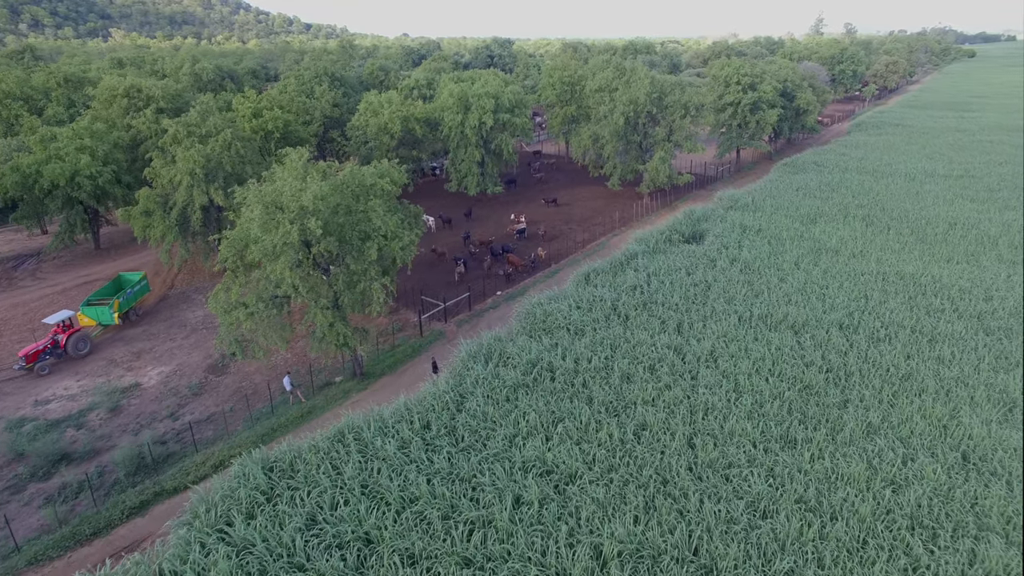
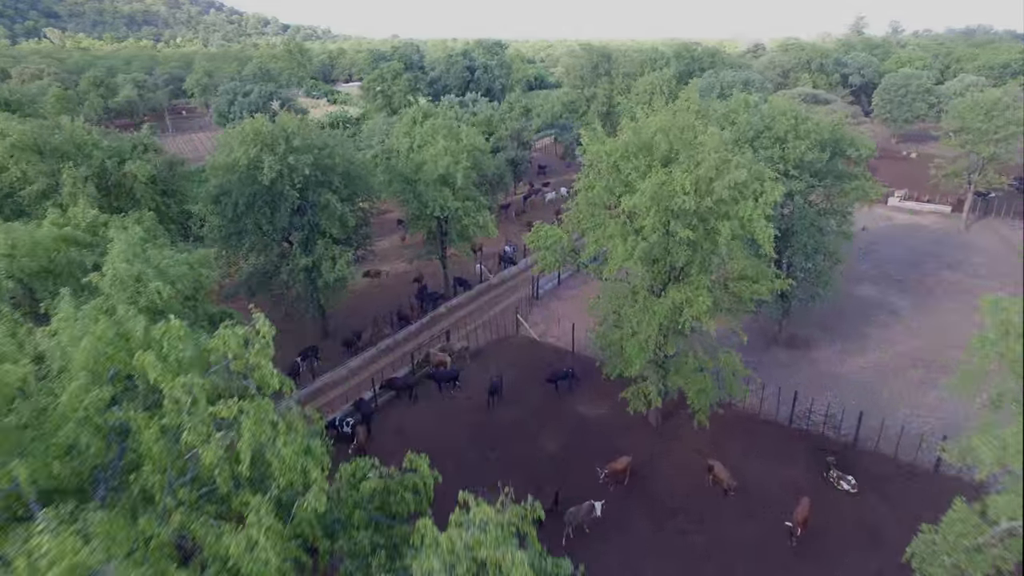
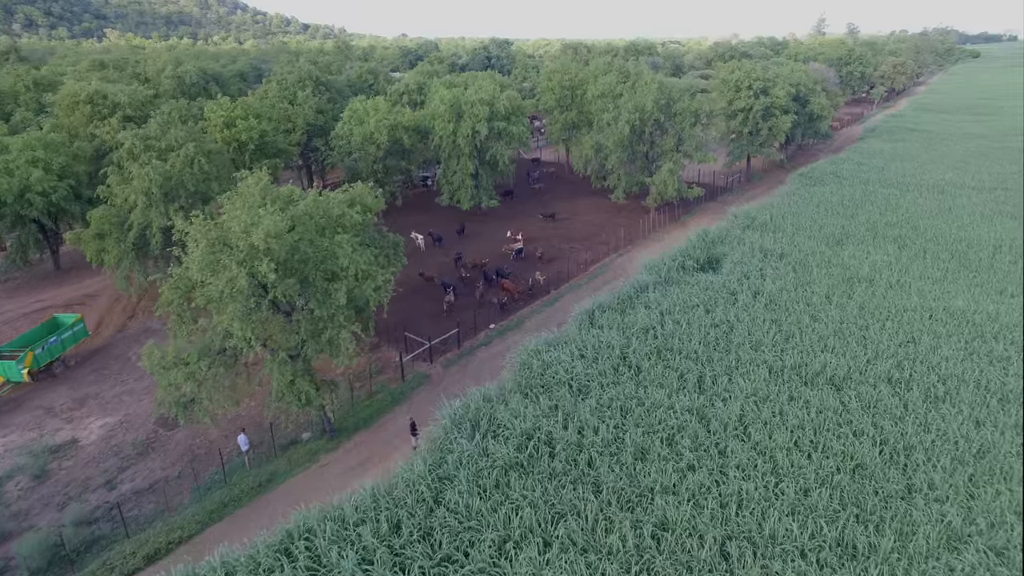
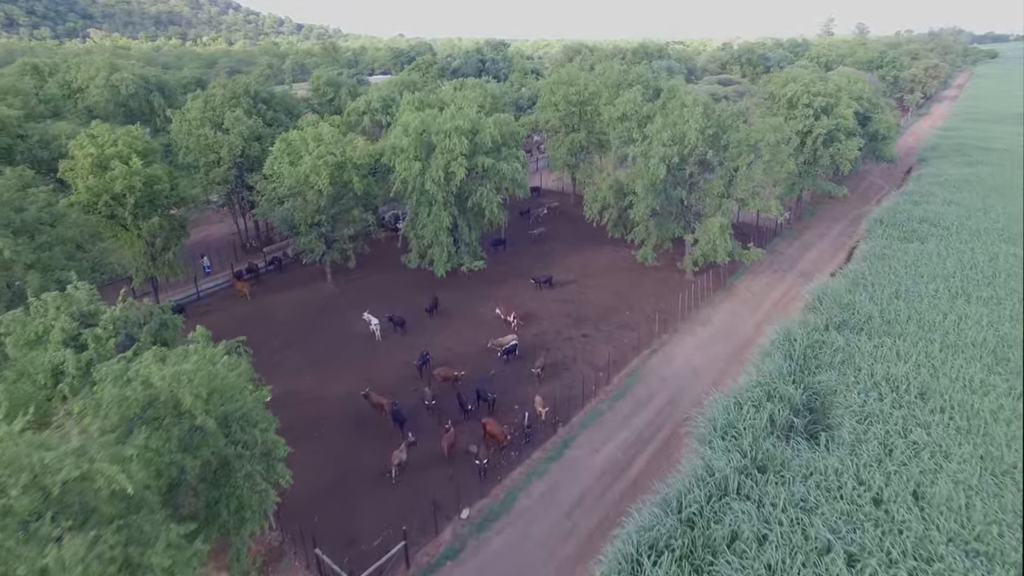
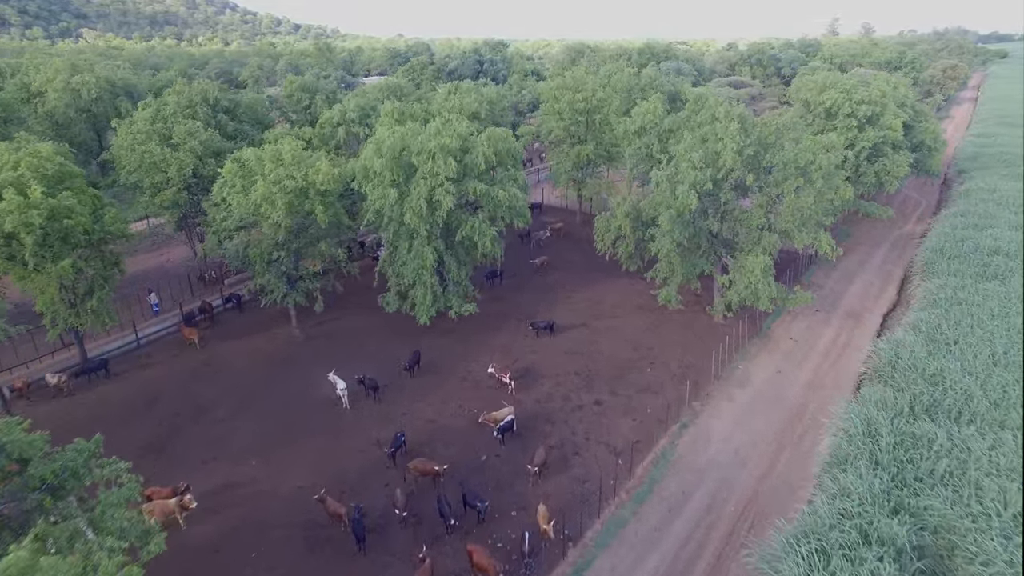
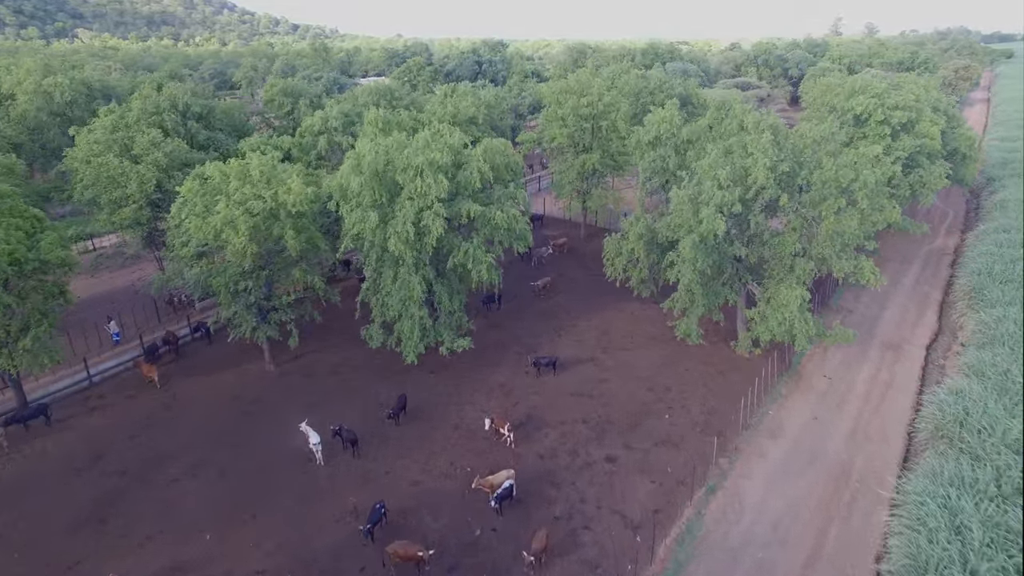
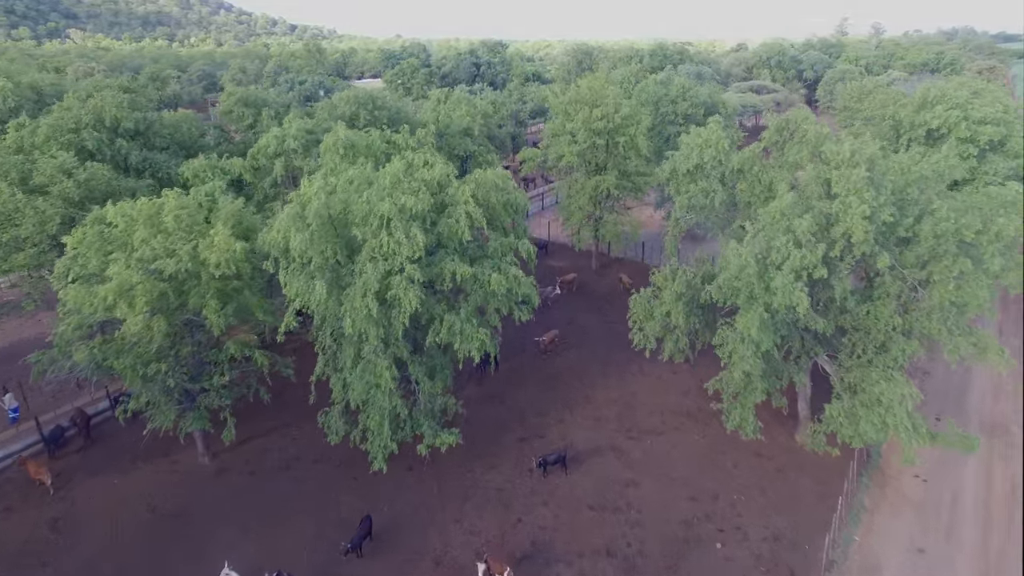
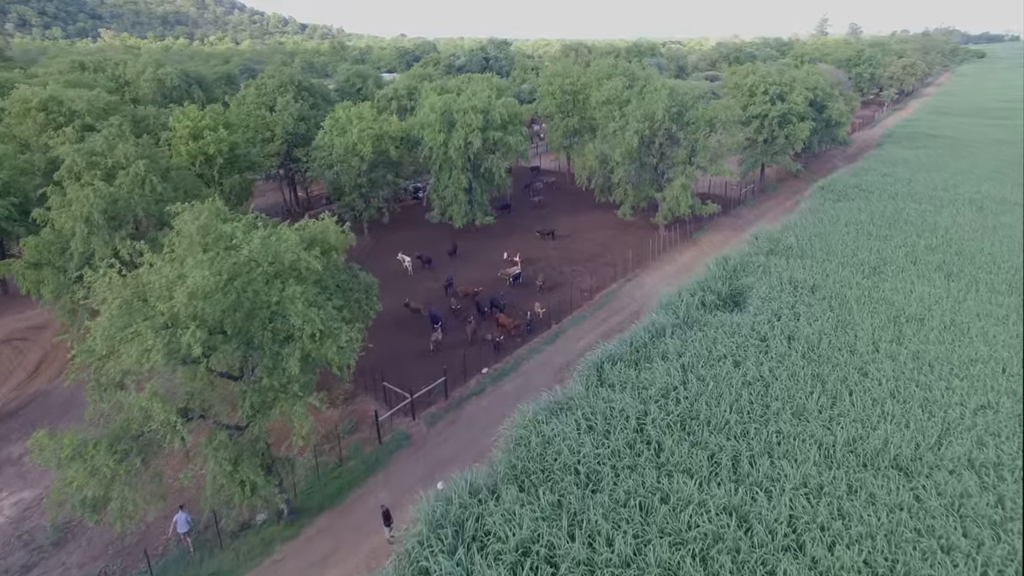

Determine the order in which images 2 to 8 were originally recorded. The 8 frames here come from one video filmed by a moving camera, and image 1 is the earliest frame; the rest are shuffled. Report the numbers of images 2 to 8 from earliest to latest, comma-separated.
3, 8, 4, 5, 6, 7, 2
